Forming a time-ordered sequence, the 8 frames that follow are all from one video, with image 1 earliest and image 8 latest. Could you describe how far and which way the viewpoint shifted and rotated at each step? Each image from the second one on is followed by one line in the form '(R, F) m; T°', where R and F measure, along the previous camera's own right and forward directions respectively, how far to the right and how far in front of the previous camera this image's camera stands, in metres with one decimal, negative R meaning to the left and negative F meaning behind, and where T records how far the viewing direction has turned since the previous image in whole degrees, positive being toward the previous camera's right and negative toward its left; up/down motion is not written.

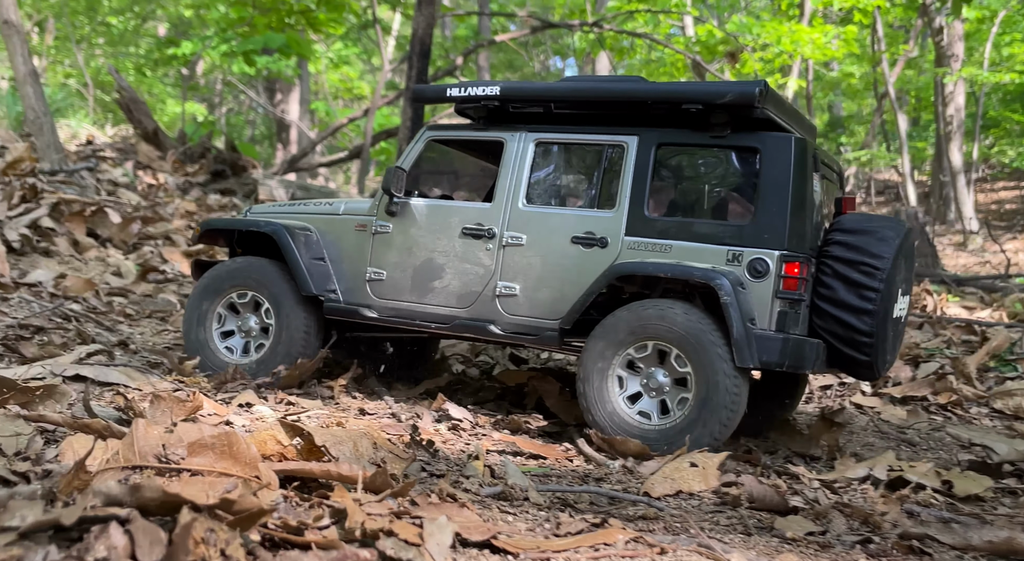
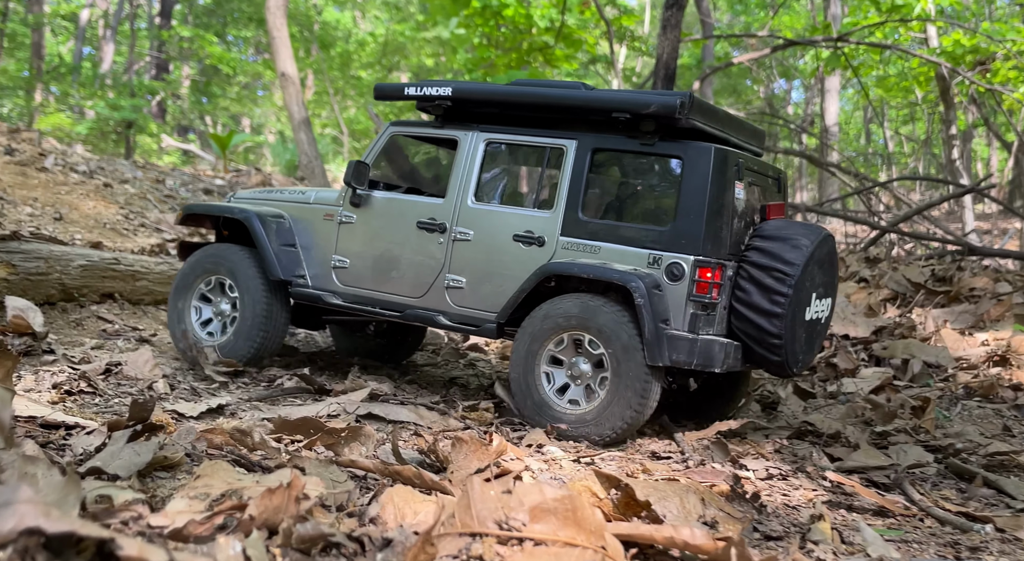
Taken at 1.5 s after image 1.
(-0.3, +0.4) m; -12°
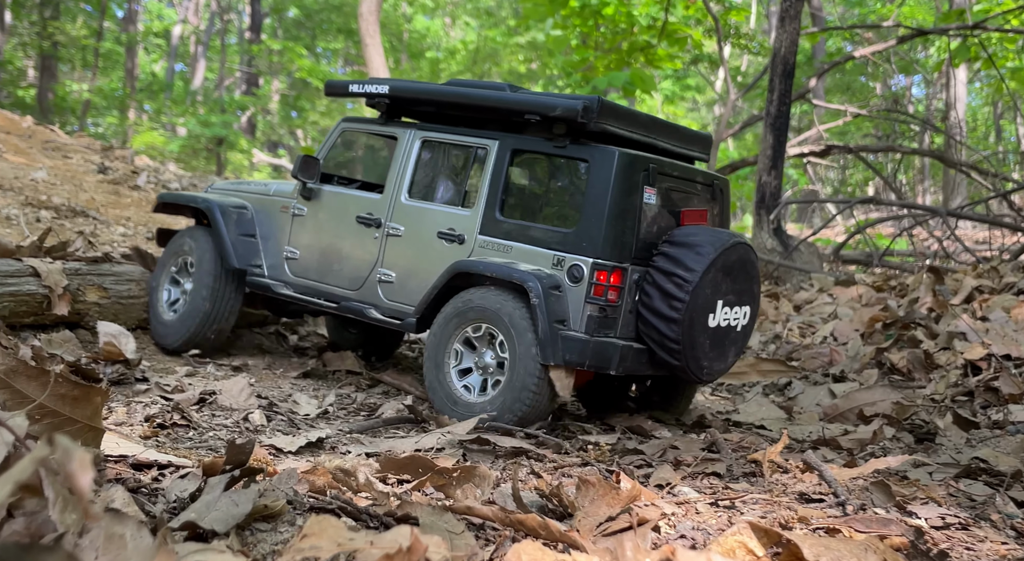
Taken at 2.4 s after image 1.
(-0.2, +0.6) m; -4°
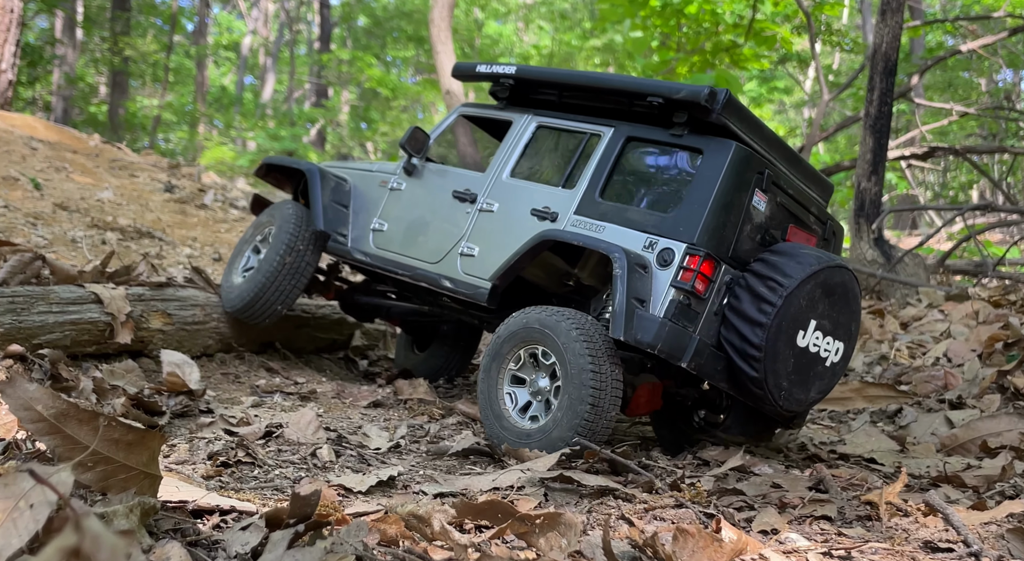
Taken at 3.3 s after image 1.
(0.0, +0.5) m; -3°
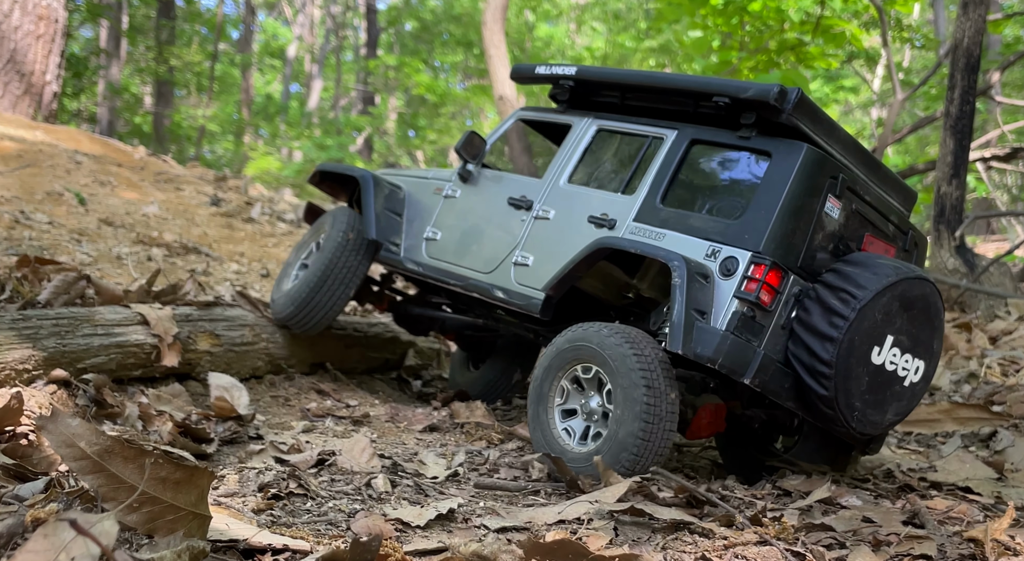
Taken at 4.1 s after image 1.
(-0.1, +0.4) m; -2°
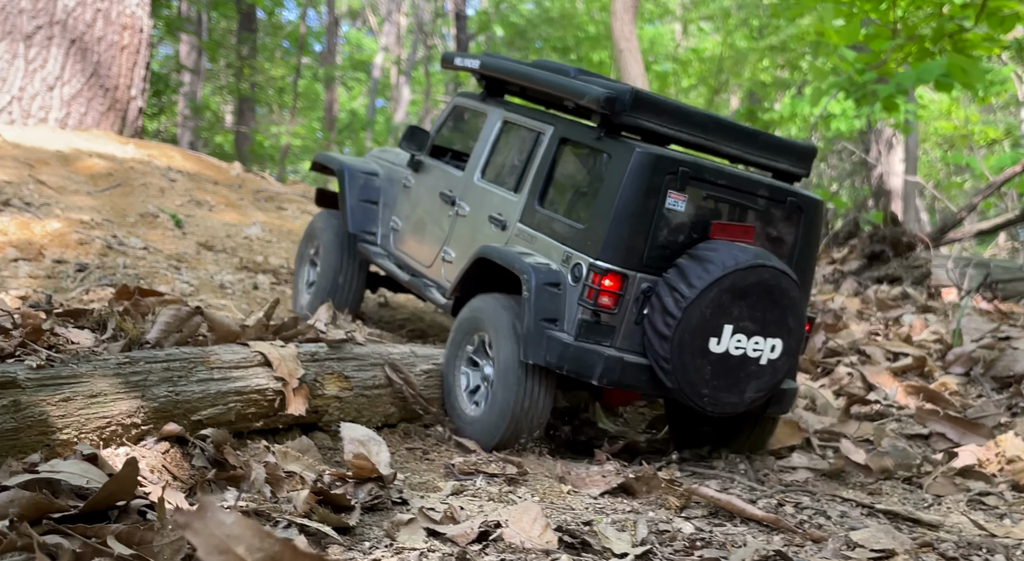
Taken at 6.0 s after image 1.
(-0.6, +1.2) m; -3°
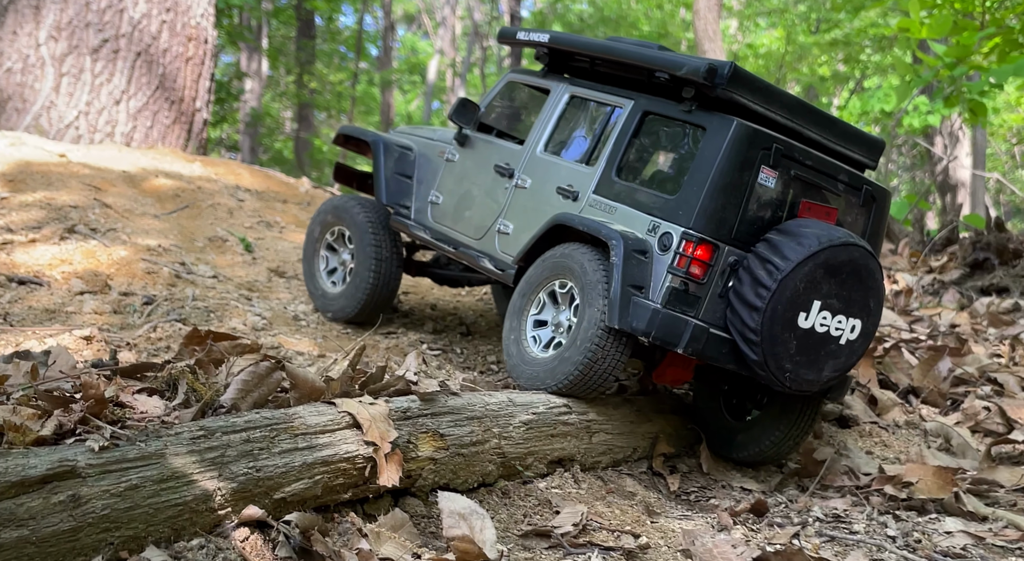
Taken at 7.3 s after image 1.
(-0.3, +0.8) m; -3°
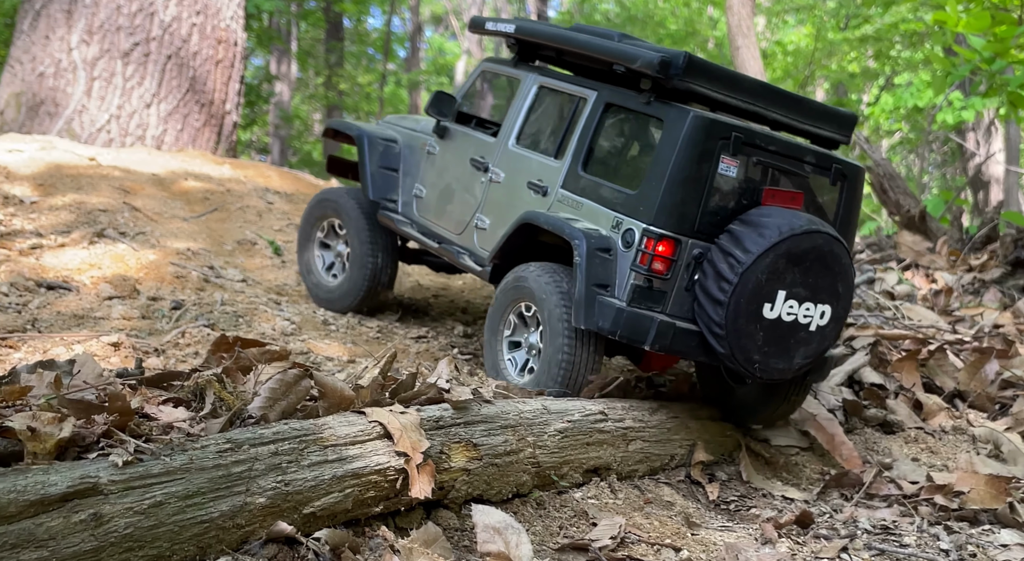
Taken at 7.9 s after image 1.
(0.0, +0.2) m; -1°
